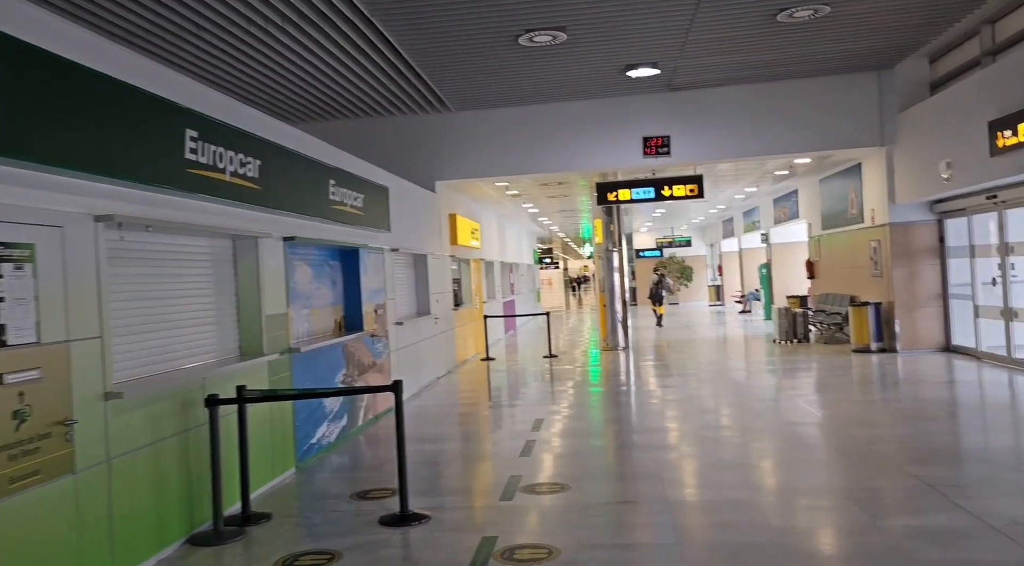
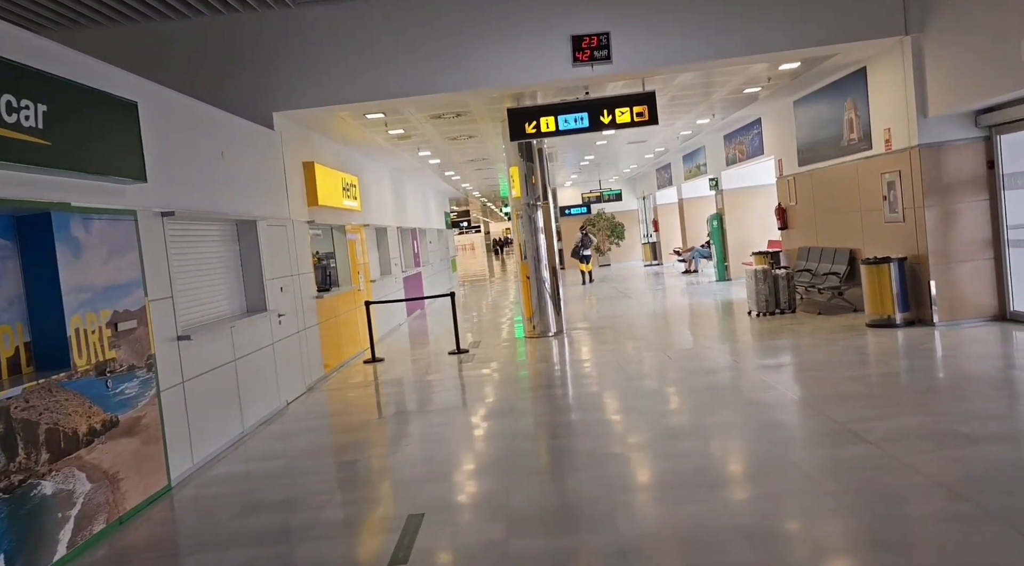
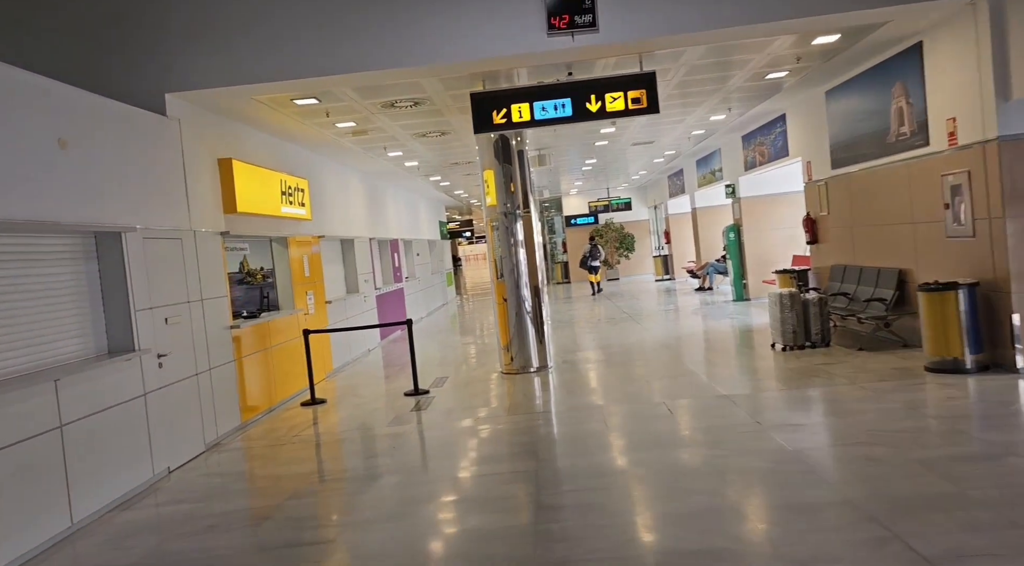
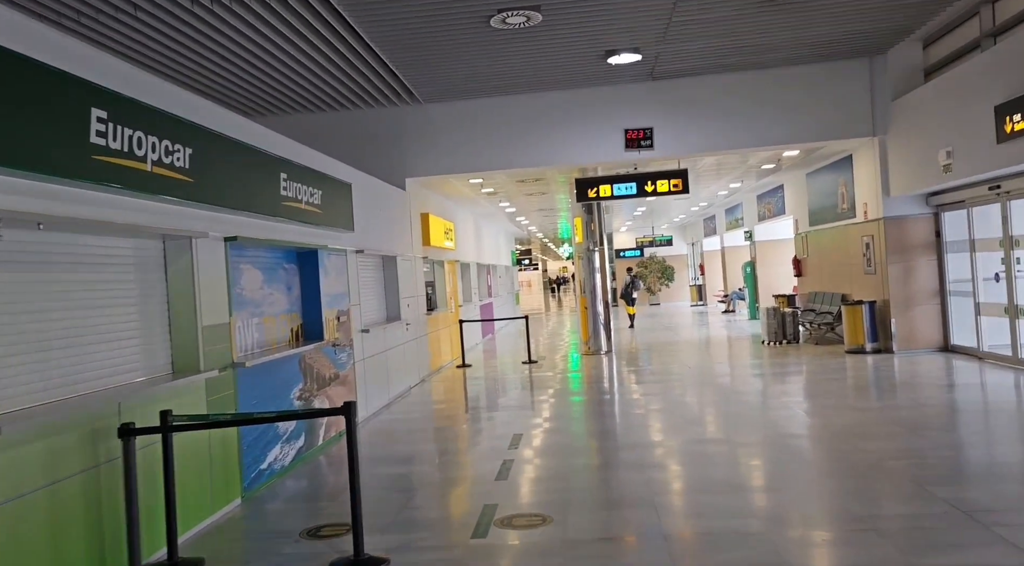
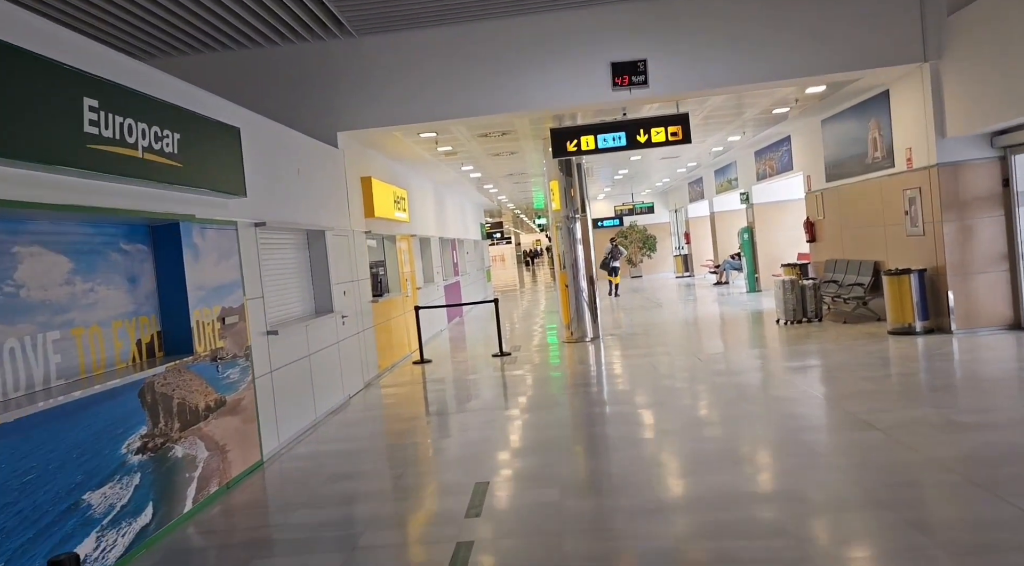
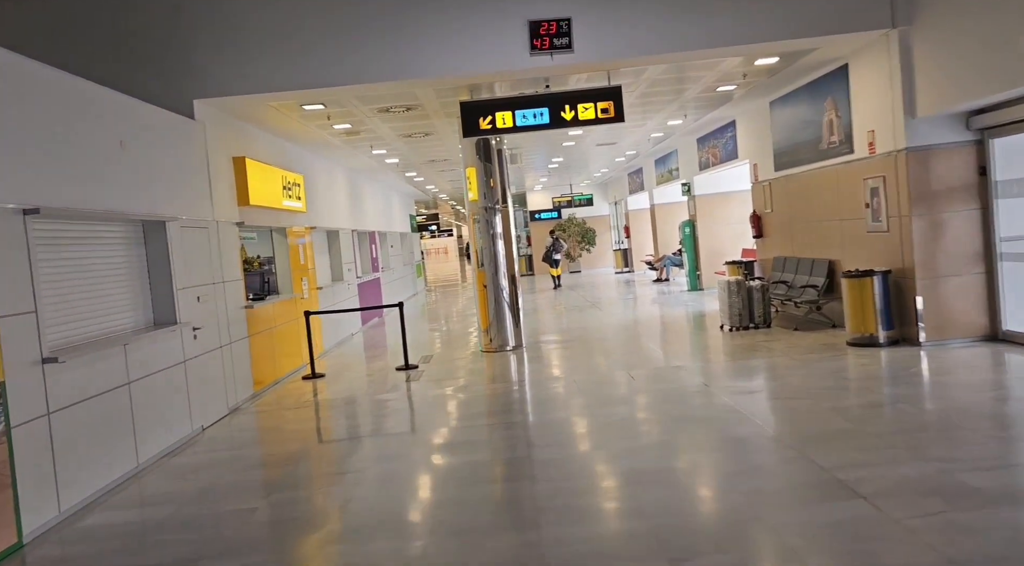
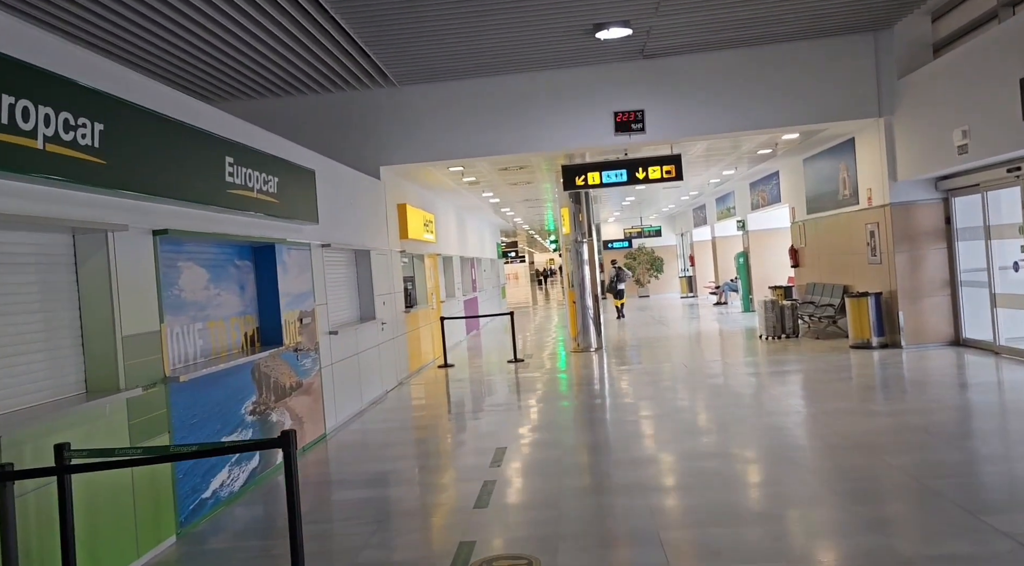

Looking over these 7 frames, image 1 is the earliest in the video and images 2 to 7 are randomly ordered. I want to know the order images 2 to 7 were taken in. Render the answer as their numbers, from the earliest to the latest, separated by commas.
4, 7, 5, 2, 6, 3
